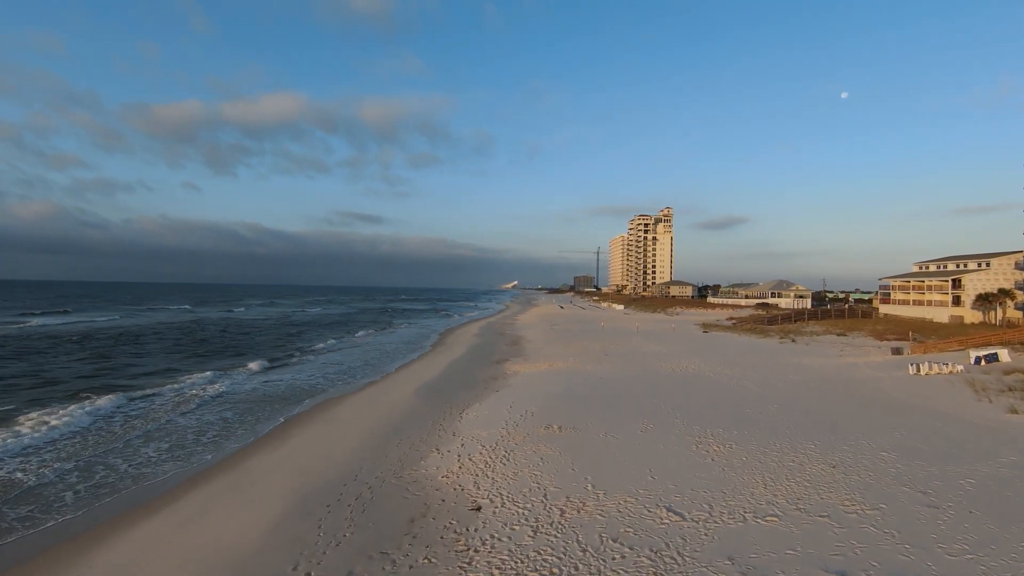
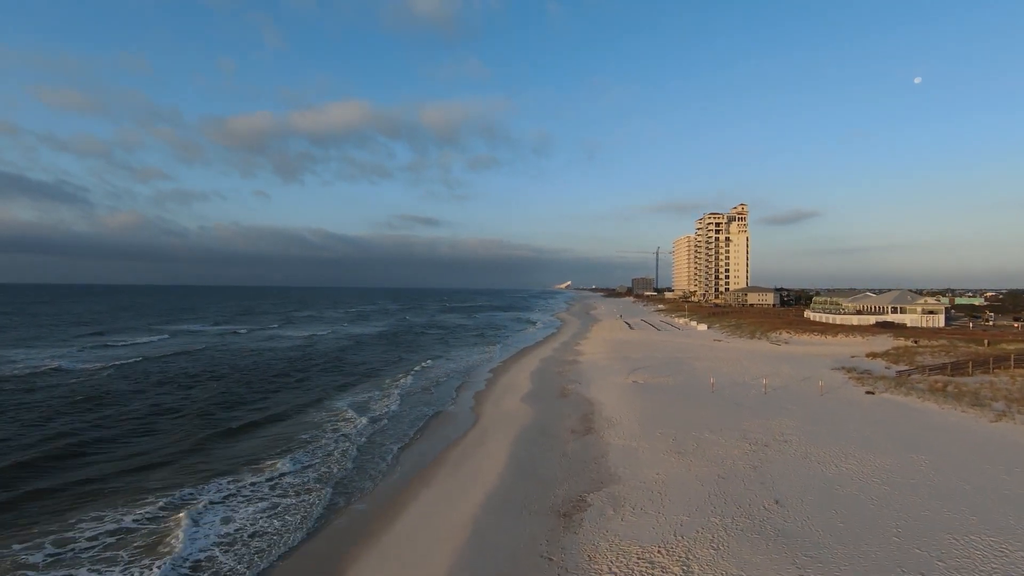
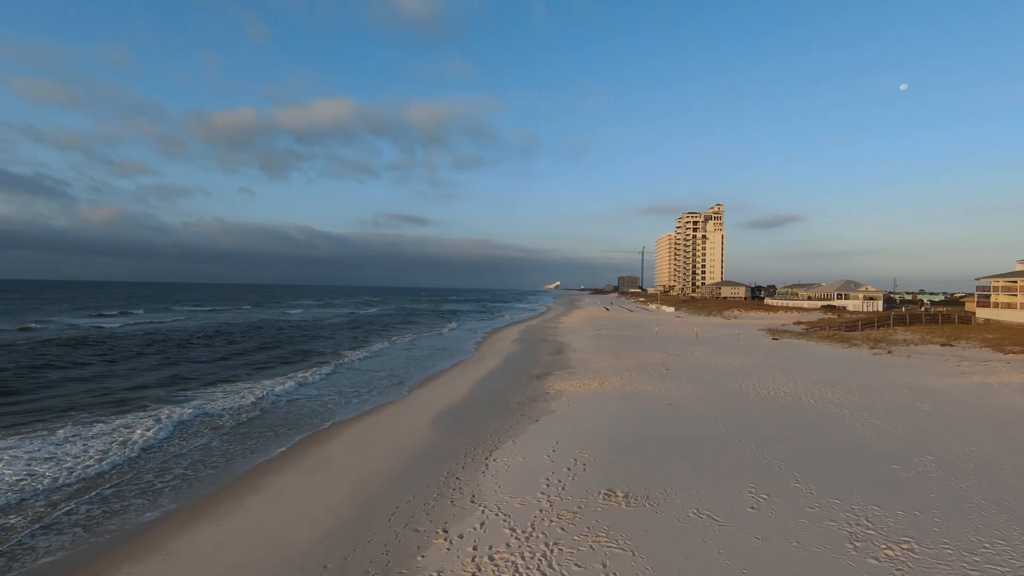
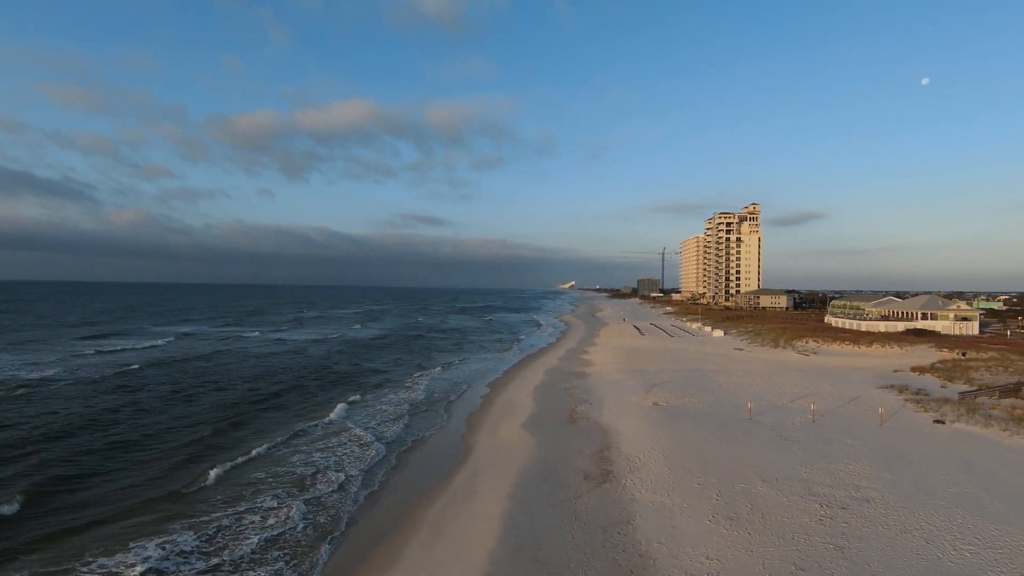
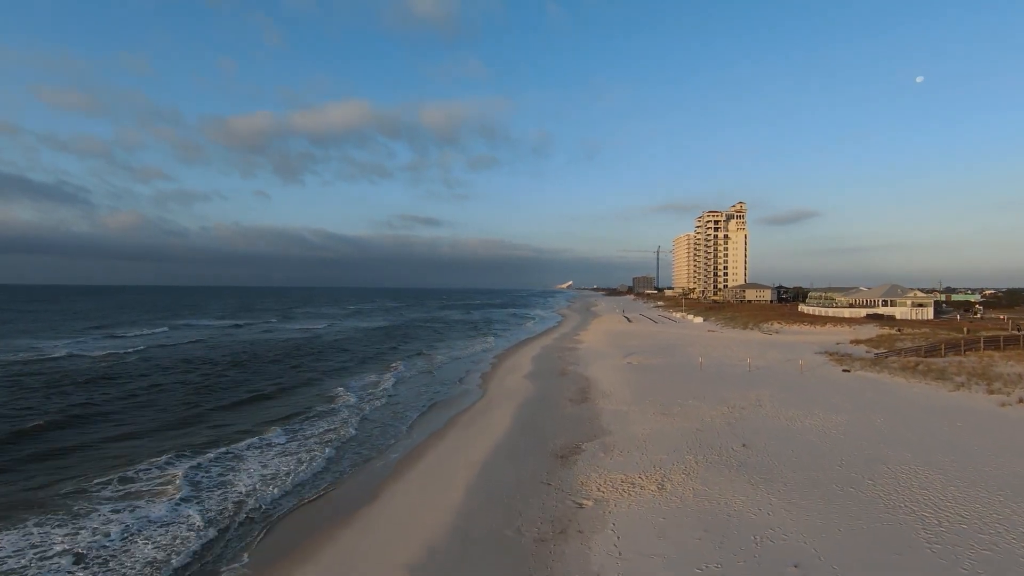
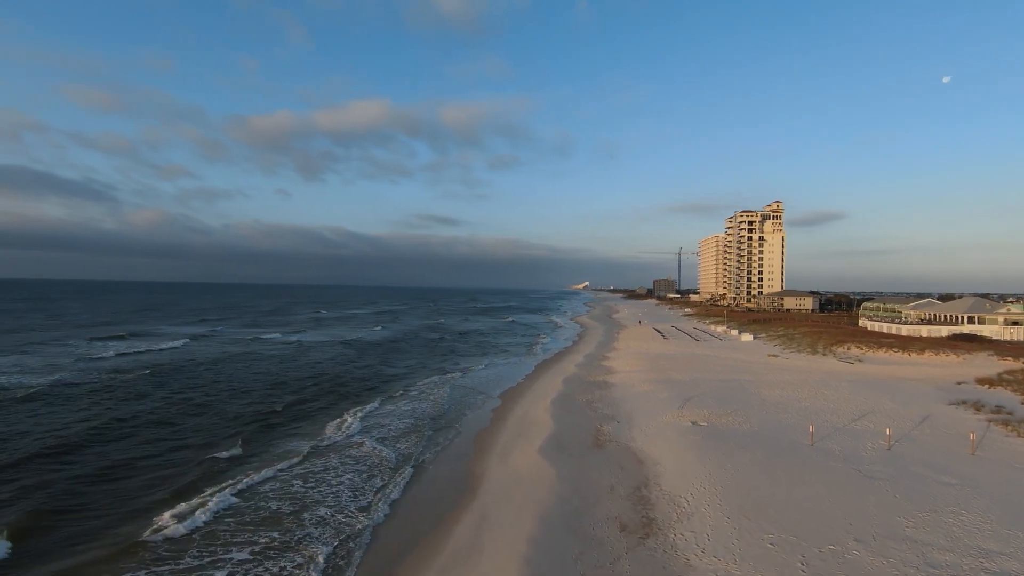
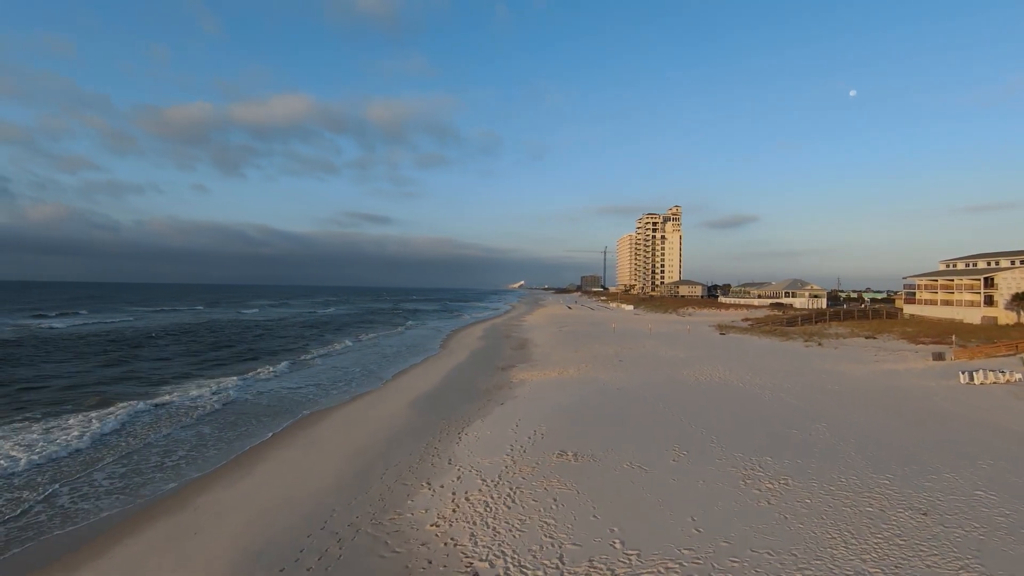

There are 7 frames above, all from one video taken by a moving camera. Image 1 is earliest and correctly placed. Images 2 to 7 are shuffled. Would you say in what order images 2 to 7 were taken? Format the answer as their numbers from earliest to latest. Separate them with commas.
7, 3, 5, 2, 4, 6
